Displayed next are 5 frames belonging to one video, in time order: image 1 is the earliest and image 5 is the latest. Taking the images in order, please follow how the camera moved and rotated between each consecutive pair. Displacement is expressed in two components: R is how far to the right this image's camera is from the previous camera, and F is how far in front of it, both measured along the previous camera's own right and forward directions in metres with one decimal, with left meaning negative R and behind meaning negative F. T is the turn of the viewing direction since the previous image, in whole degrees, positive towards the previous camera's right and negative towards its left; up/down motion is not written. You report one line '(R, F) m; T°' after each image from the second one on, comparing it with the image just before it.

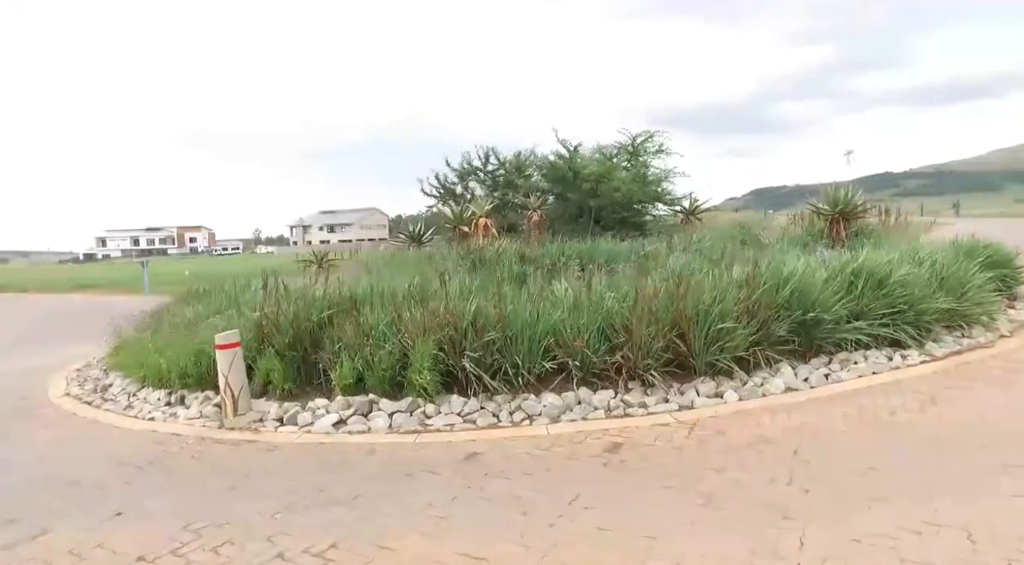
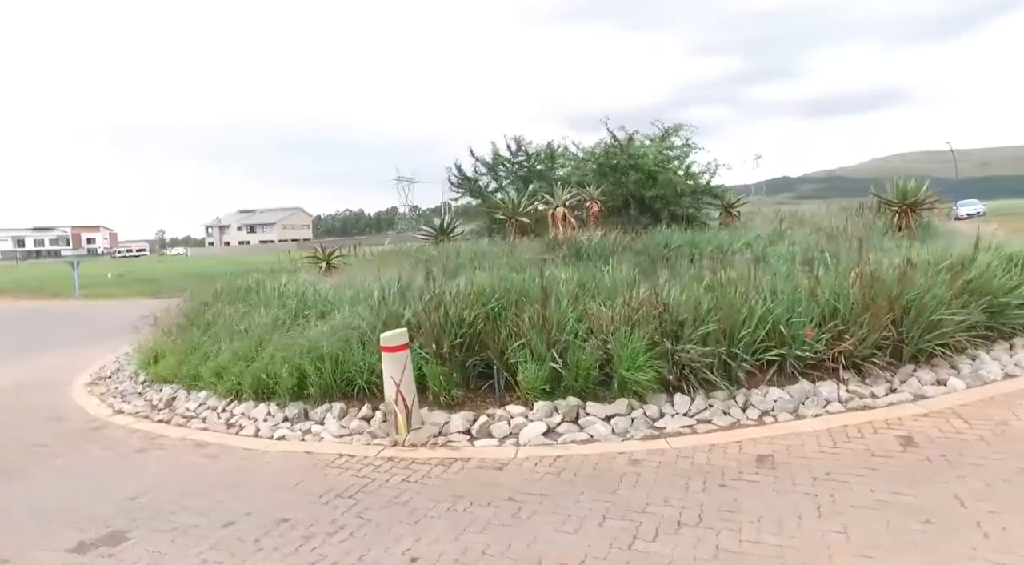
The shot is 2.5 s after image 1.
(-2.7, +0.8) m; +8°
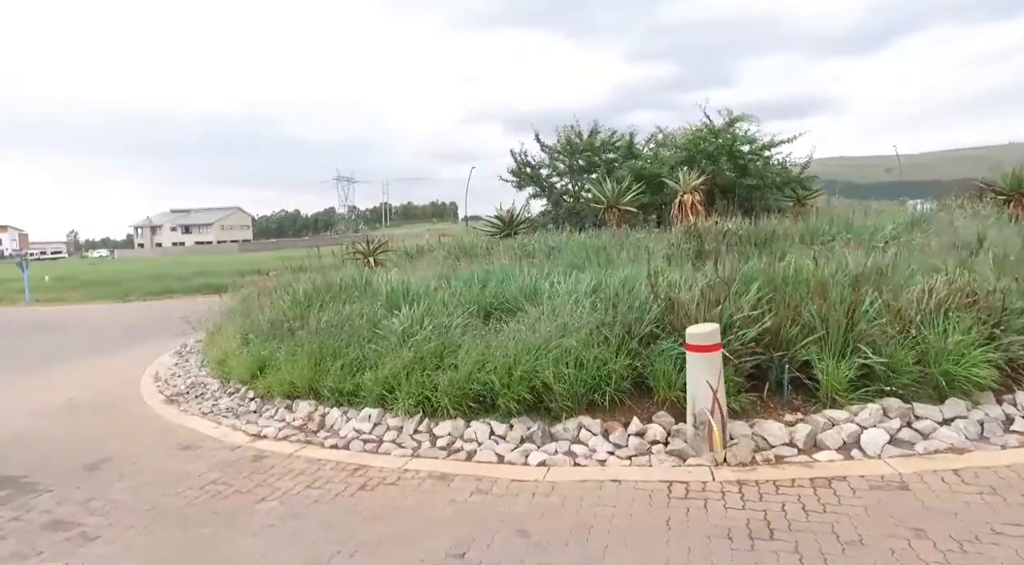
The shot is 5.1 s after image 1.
(-2.9, +1.2) m; +7°
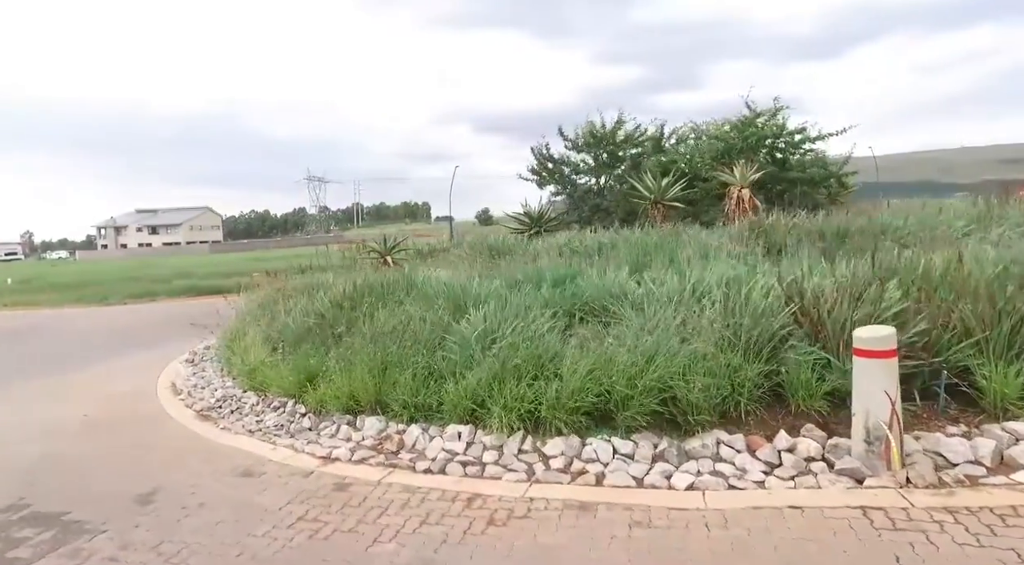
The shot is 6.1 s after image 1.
(-1.1, +0.7) m; +3°
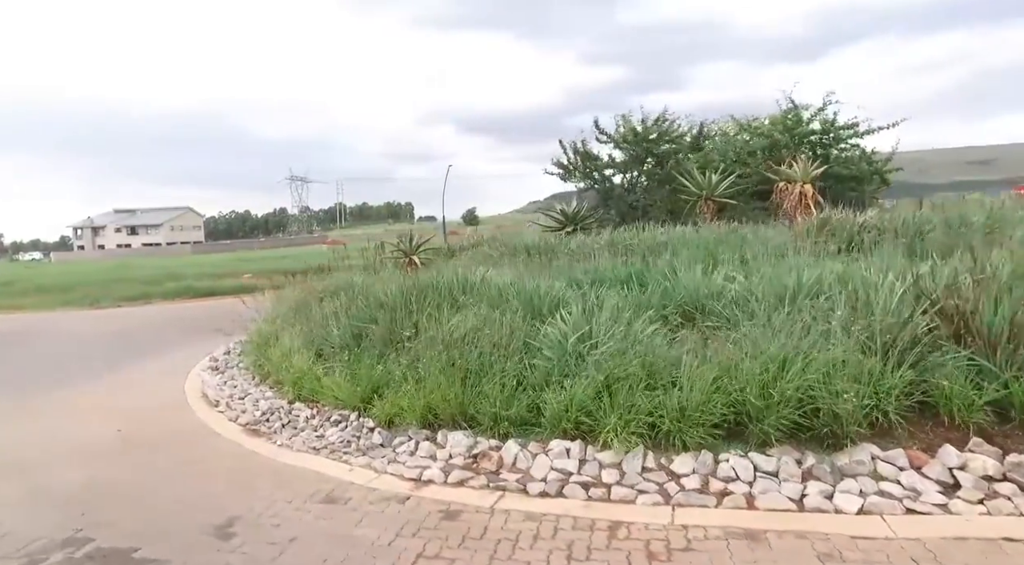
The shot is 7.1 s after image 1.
(-1.0, +0.5) m; +2°
